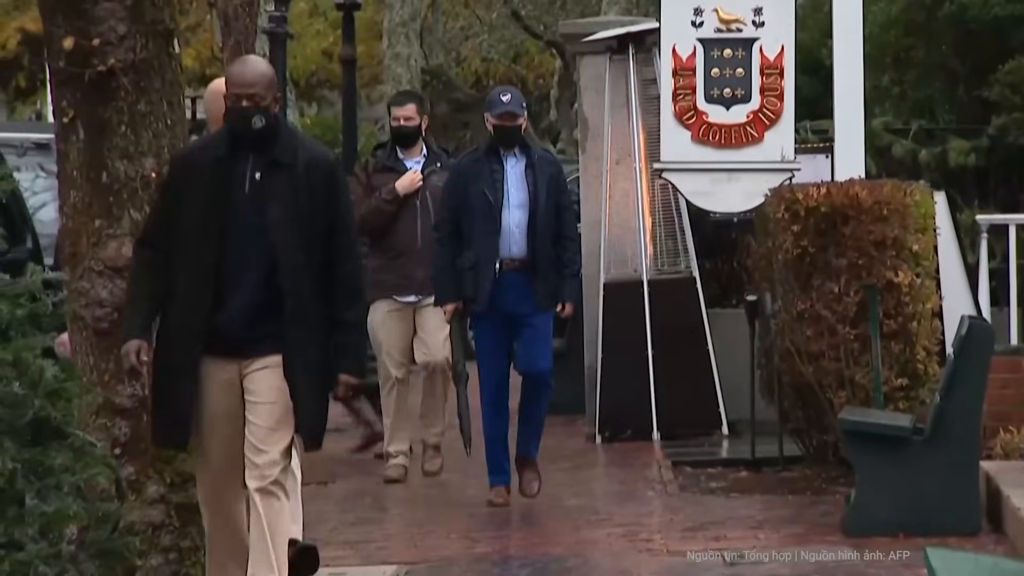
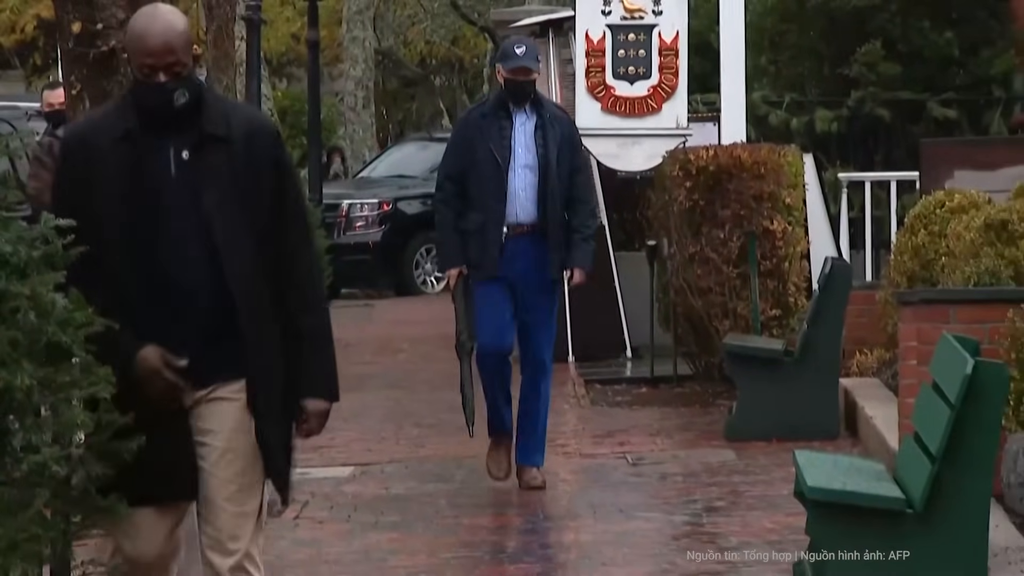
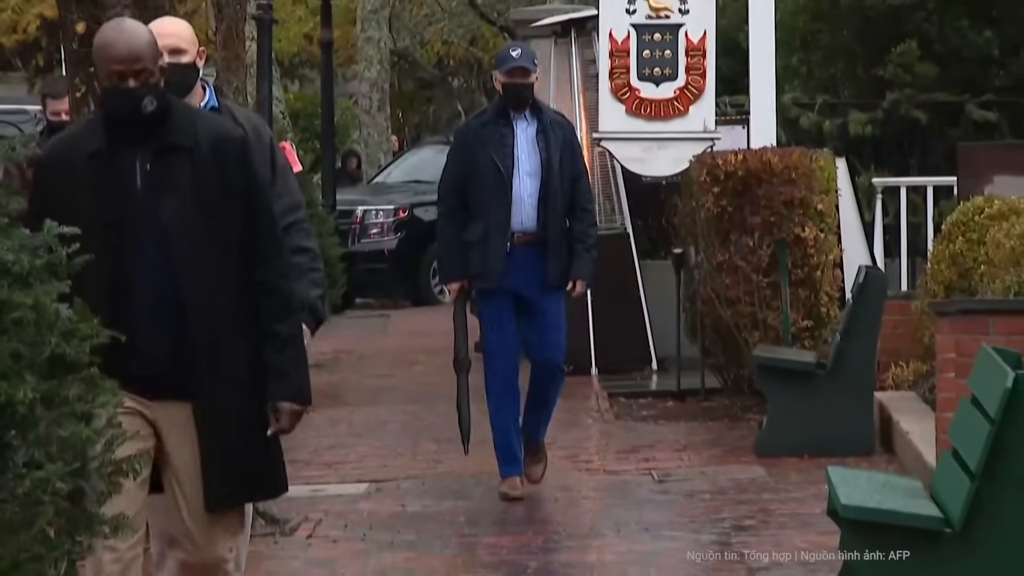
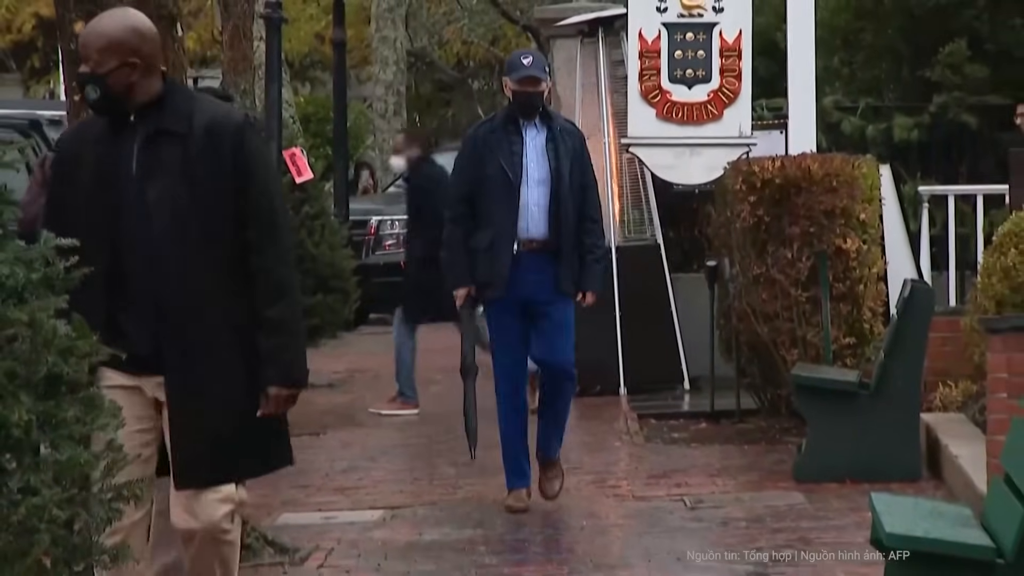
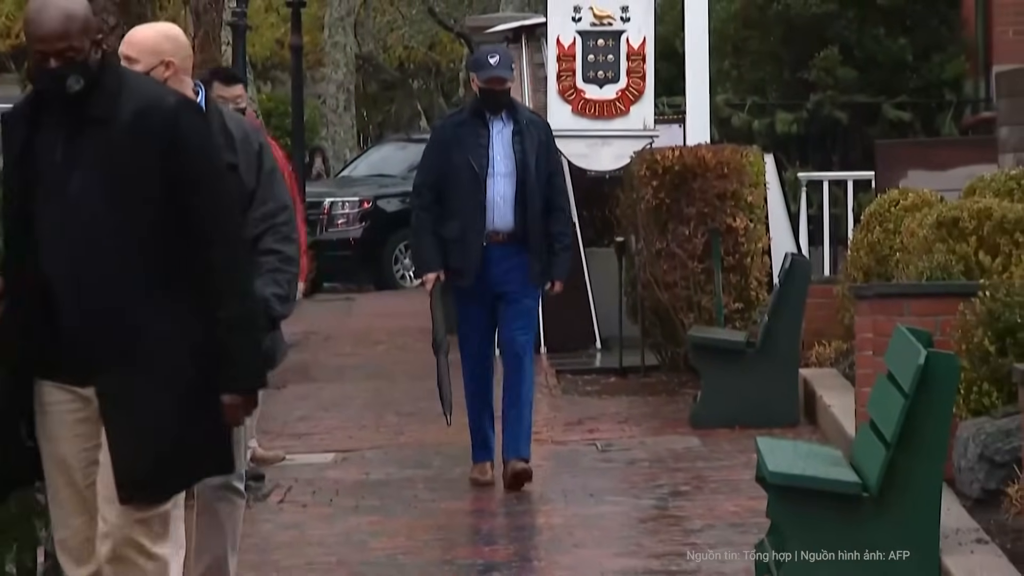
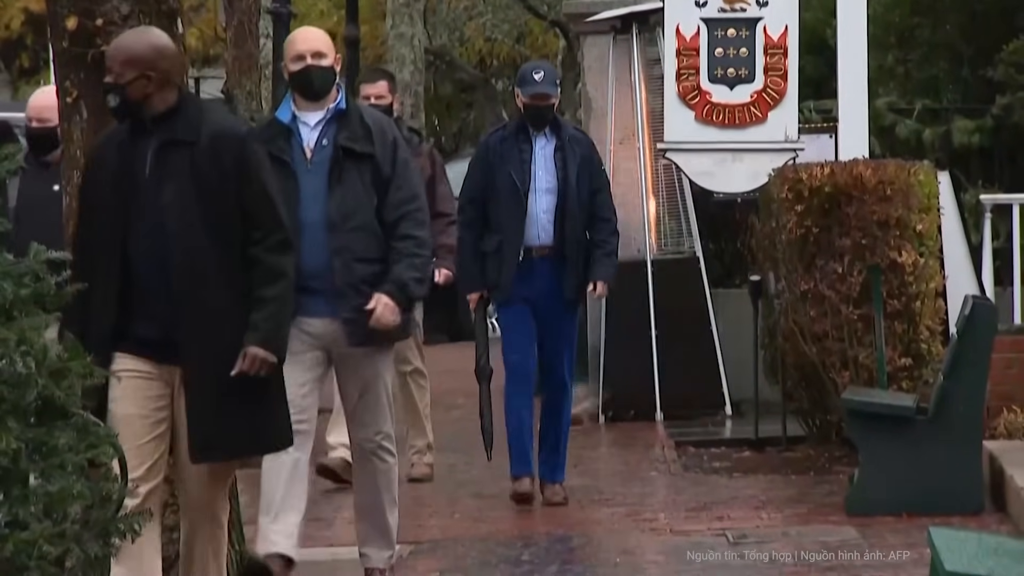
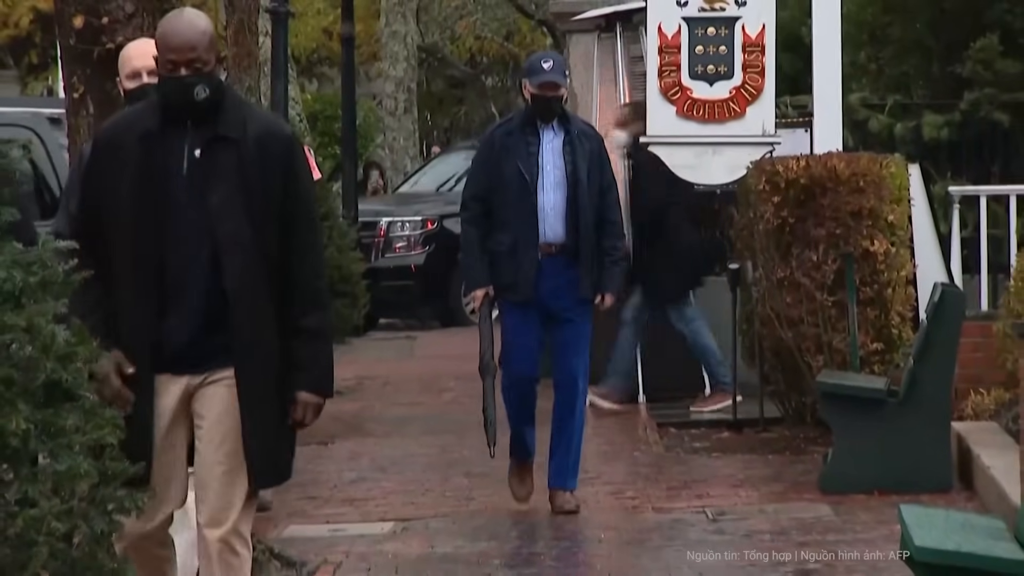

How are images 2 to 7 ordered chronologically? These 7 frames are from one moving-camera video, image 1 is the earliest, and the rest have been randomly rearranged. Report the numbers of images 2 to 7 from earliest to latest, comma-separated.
6, 7, 4, 3, 2, 5
